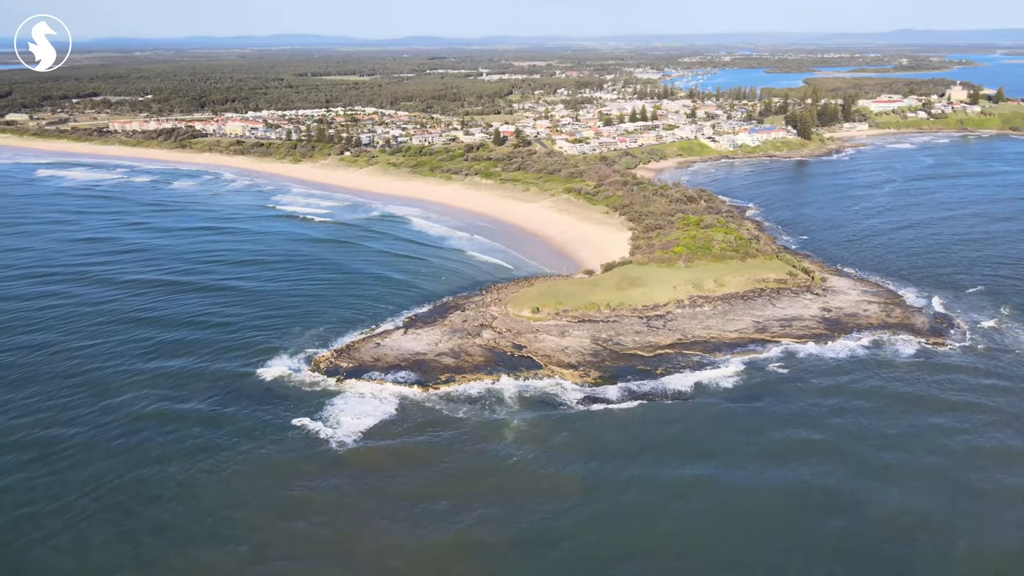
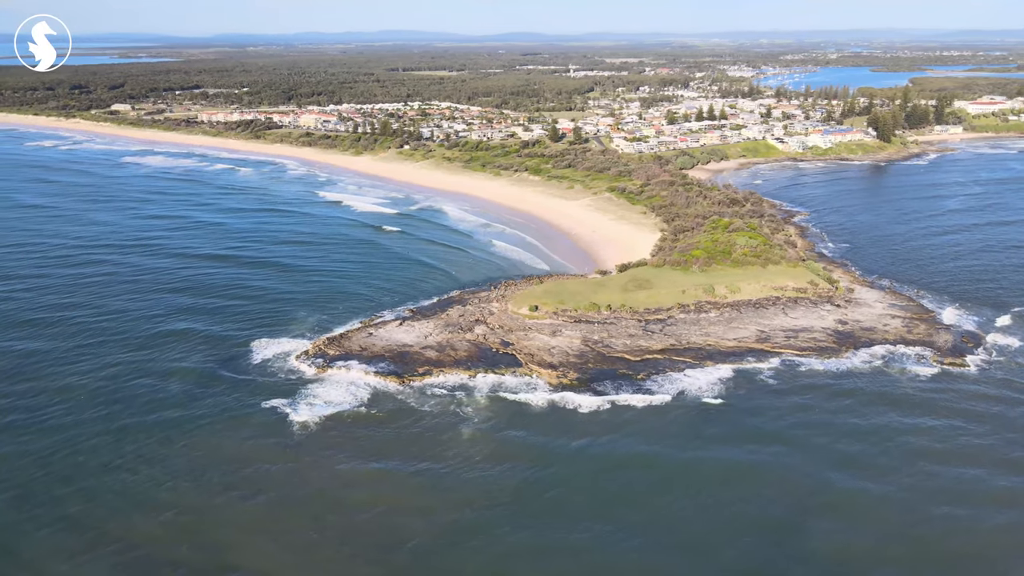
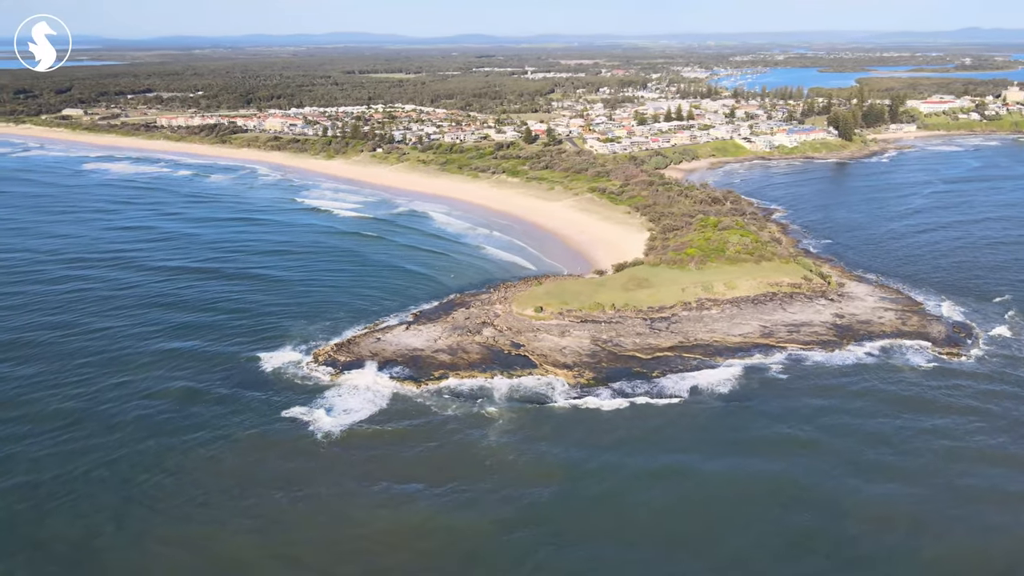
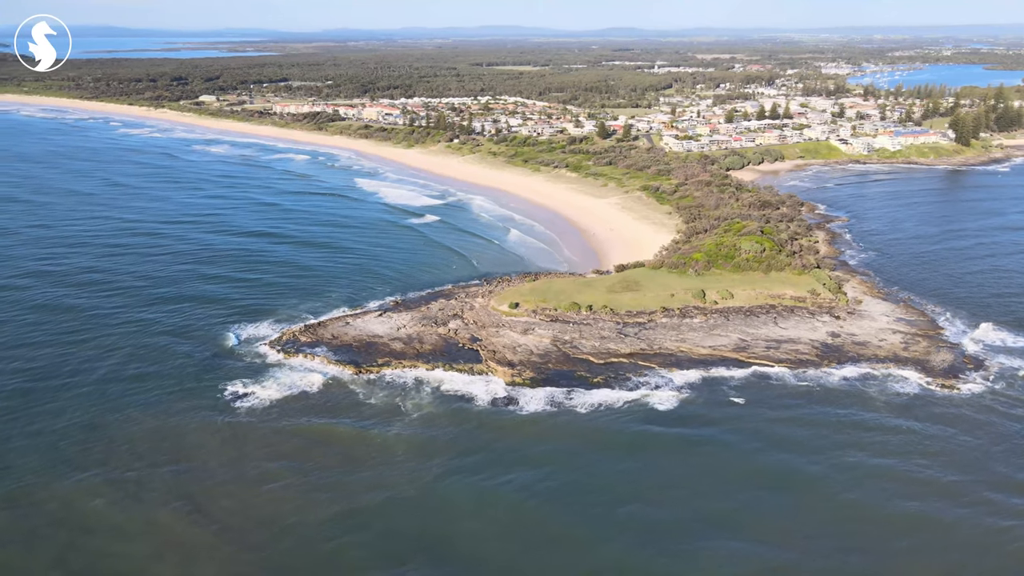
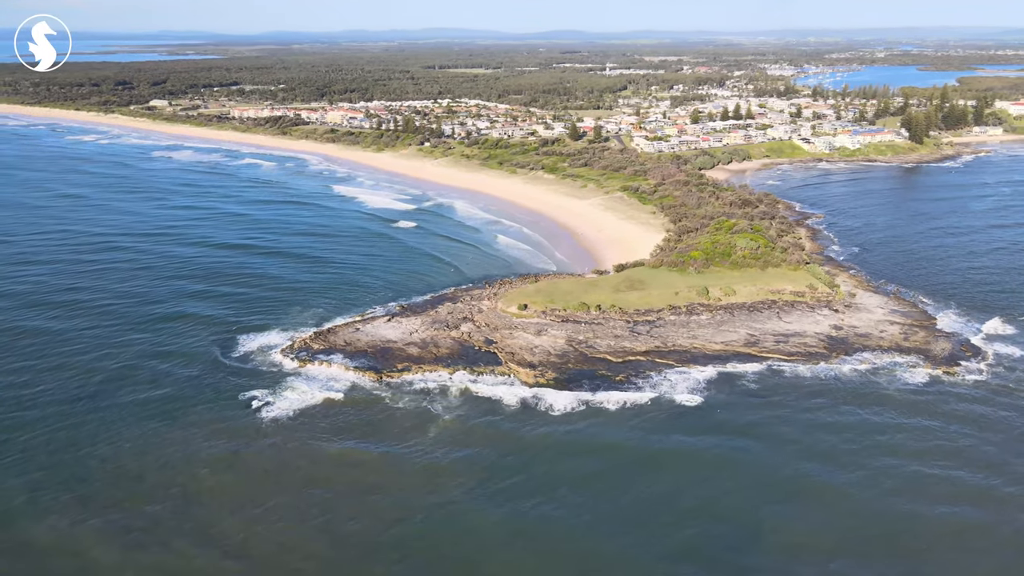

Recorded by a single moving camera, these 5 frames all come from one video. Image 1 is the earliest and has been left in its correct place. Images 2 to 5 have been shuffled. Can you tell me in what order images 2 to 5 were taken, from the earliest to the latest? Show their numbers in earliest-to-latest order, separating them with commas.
3, 2, 5, 4
